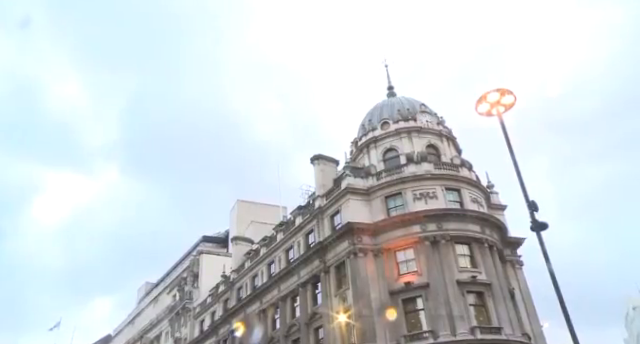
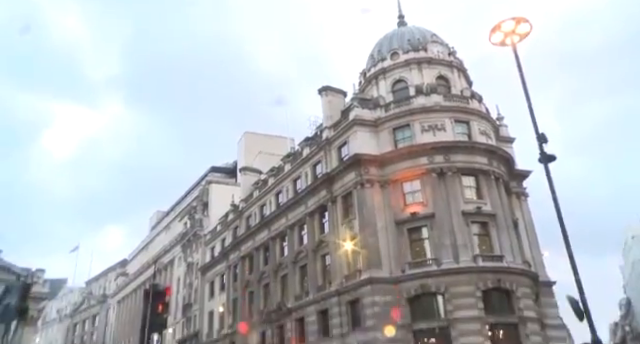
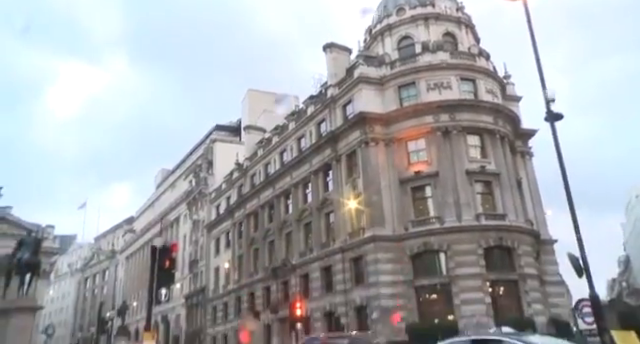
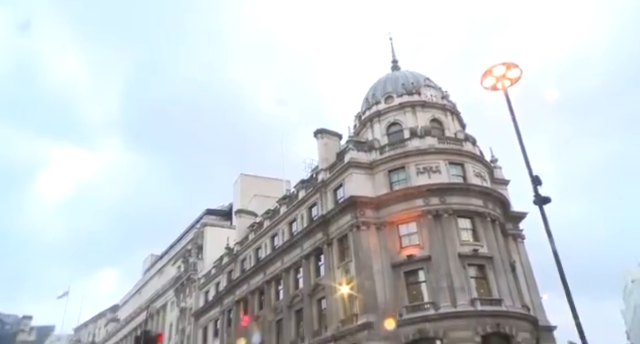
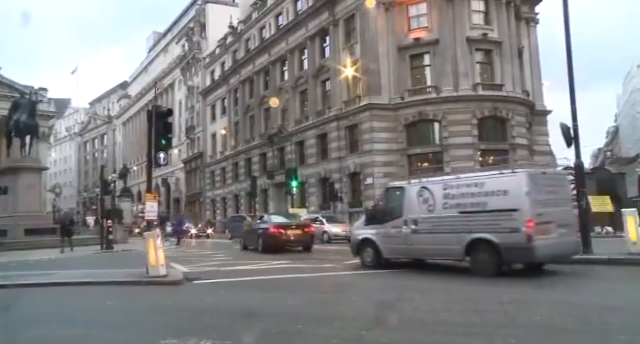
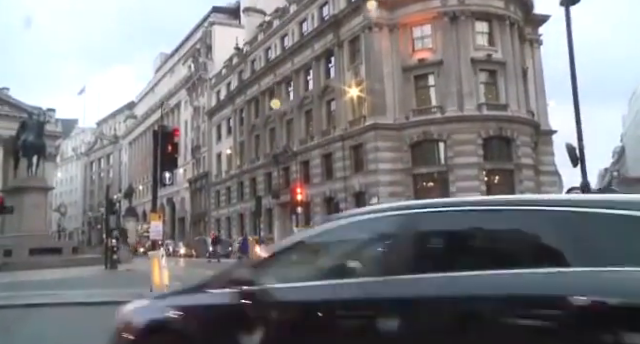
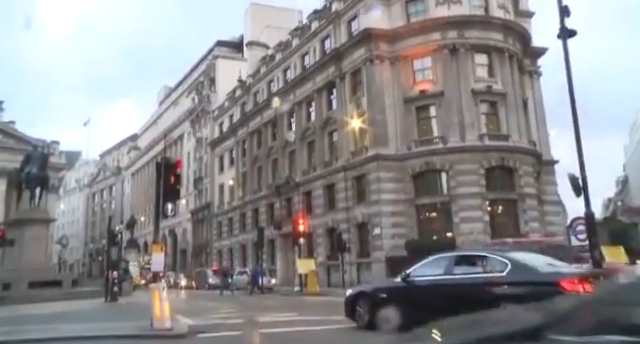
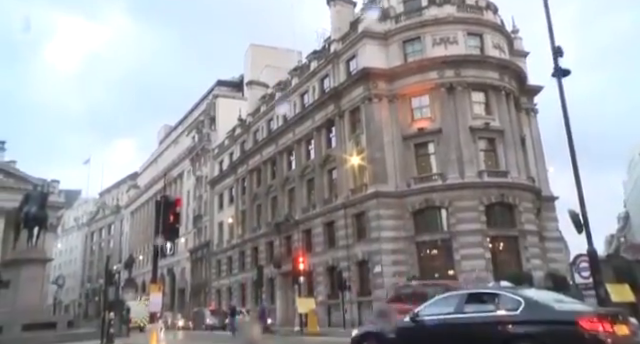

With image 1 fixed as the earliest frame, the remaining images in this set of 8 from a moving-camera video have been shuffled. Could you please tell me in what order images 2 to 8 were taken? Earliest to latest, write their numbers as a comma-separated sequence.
4, 2, 3, 8, 7, 6, 5
